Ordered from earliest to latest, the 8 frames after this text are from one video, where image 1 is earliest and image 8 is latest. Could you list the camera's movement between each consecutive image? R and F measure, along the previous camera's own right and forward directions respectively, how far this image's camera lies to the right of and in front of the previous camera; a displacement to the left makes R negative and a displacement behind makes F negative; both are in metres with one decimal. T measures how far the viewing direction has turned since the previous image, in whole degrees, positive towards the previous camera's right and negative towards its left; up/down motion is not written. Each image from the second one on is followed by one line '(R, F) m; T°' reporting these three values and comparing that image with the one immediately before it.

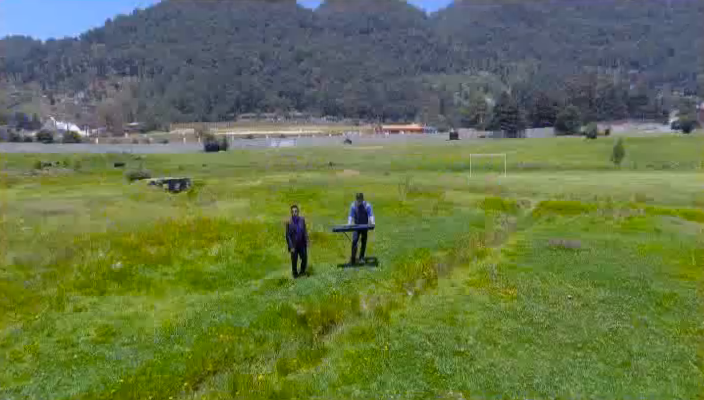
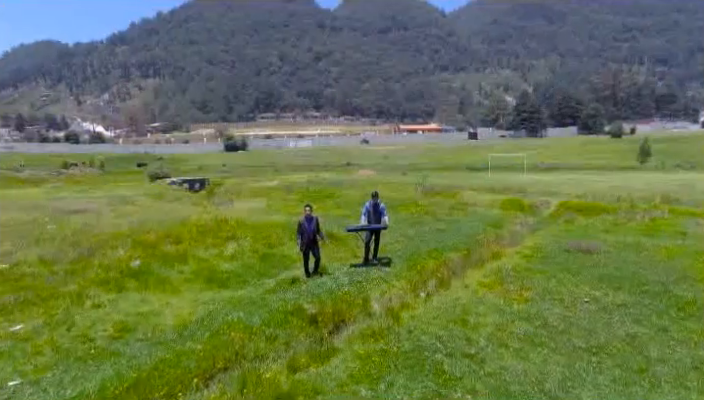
(+0.3, +0.1) m; -2°
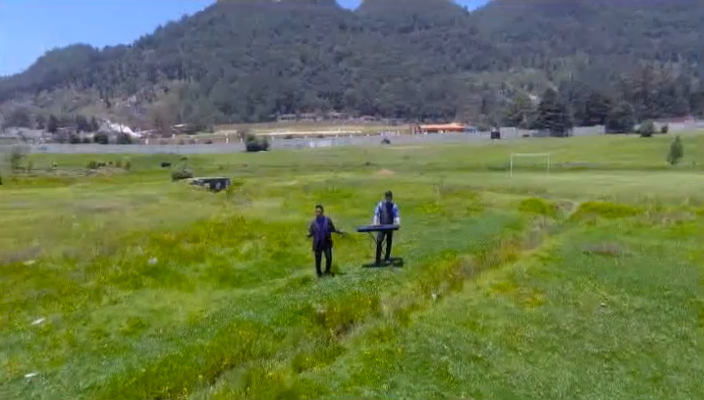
(+0.4, +0.1) m; -2°
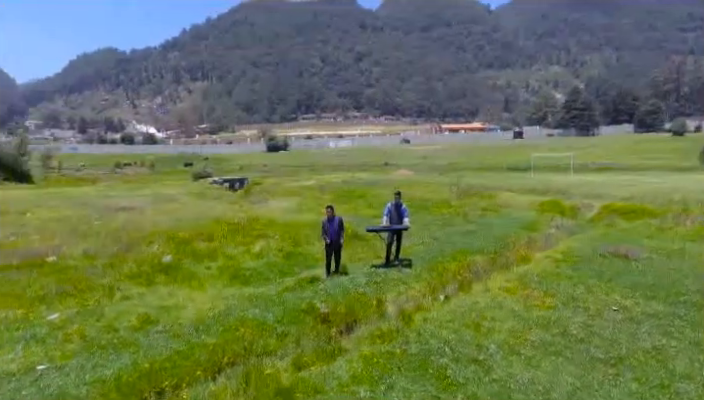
(+0.6, +0.2) m; -2°
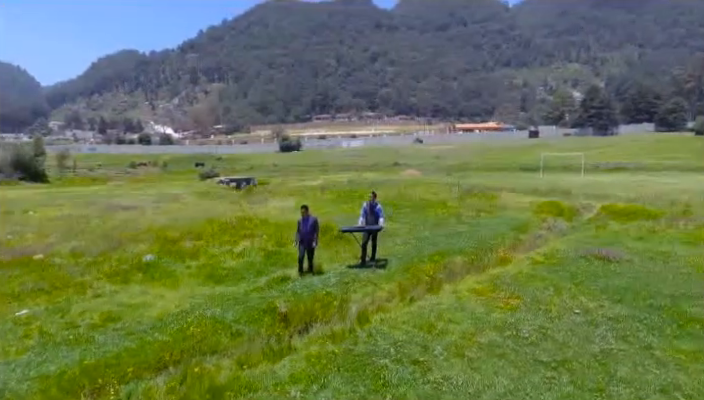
(+2.0, 0.0) m; -2°
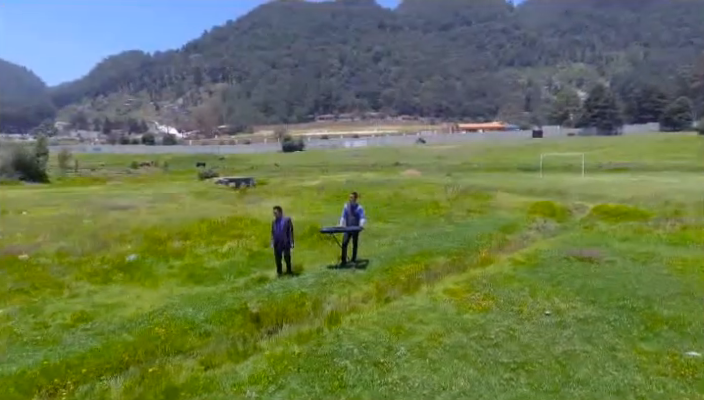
(+1.2, 0.0) m; -1°
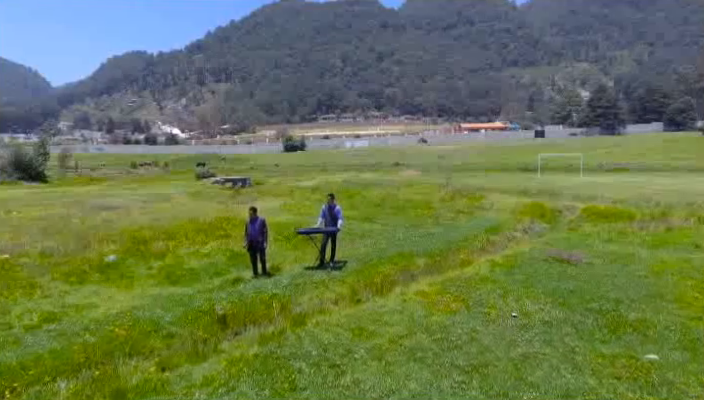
(+1.3, +0.1) m; -1°
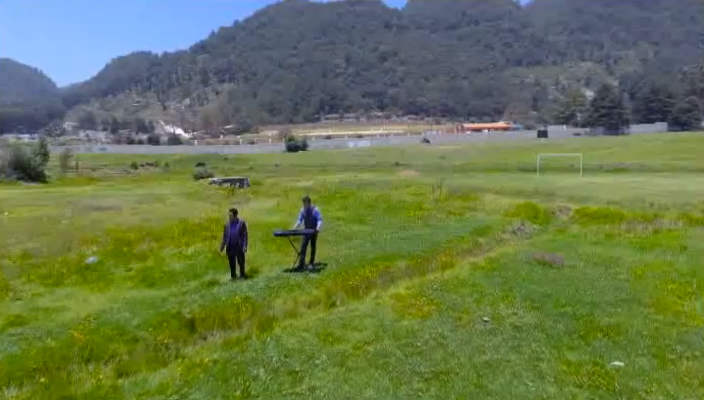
(+1.2, +0.3) m; -1°
